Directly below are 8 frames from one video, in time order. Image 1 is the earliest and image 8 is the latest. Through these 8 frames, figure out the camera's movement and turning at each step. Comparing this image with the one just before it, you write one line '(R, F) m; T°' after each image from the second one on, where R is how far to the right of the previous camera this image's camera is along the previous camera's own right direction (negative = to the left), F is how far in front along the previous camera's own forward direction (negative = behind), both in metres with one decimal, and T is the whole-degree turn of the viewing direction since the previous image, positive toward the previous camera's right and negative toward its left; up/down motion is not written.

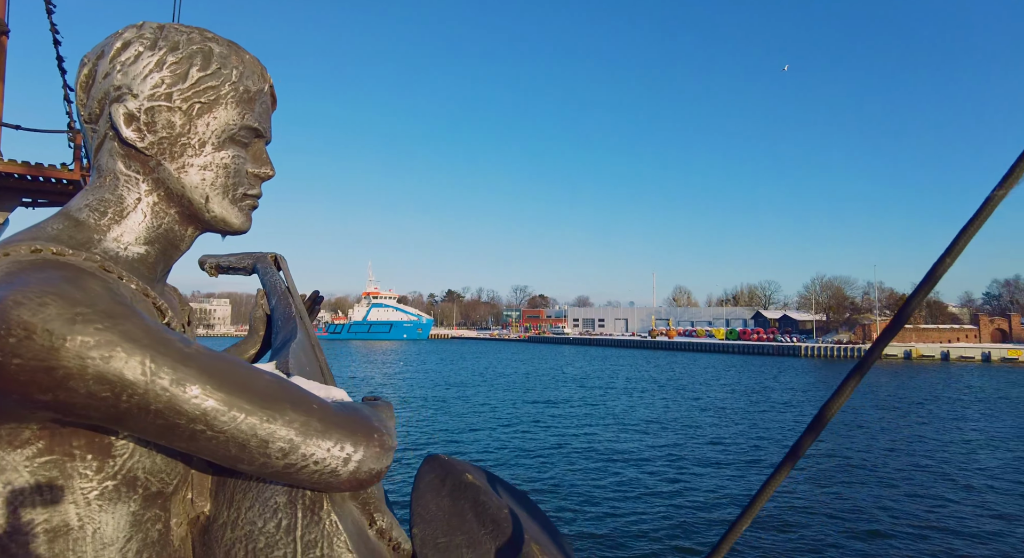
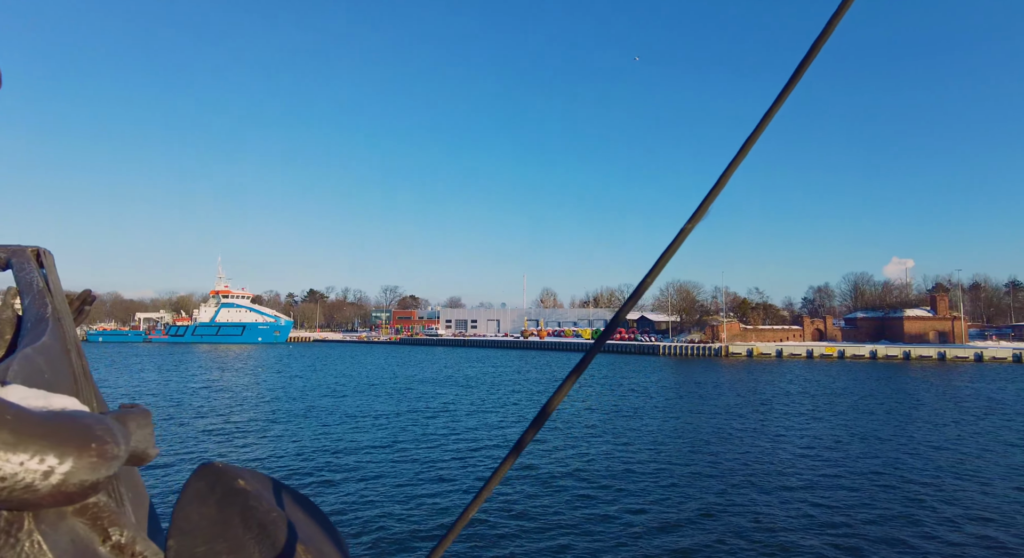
(0.0, 0.0) m; +14°
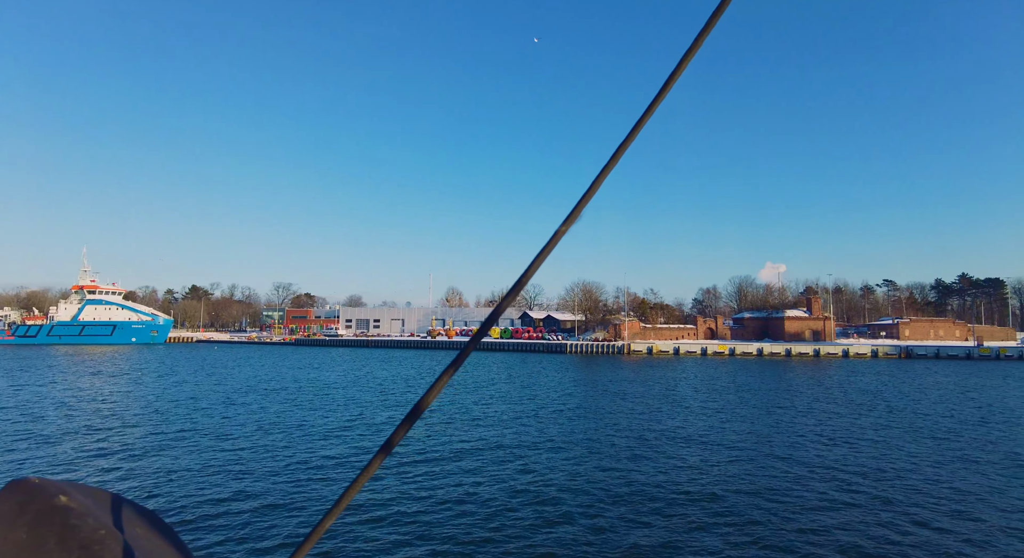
(-0.6, +0.7) m; +10°
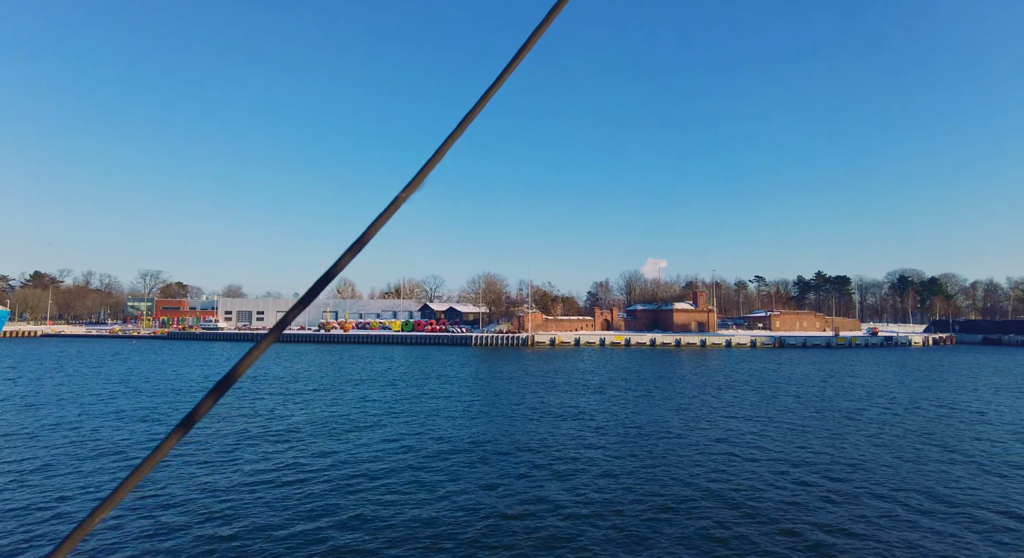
(-0.9, +0.8) m; +11°
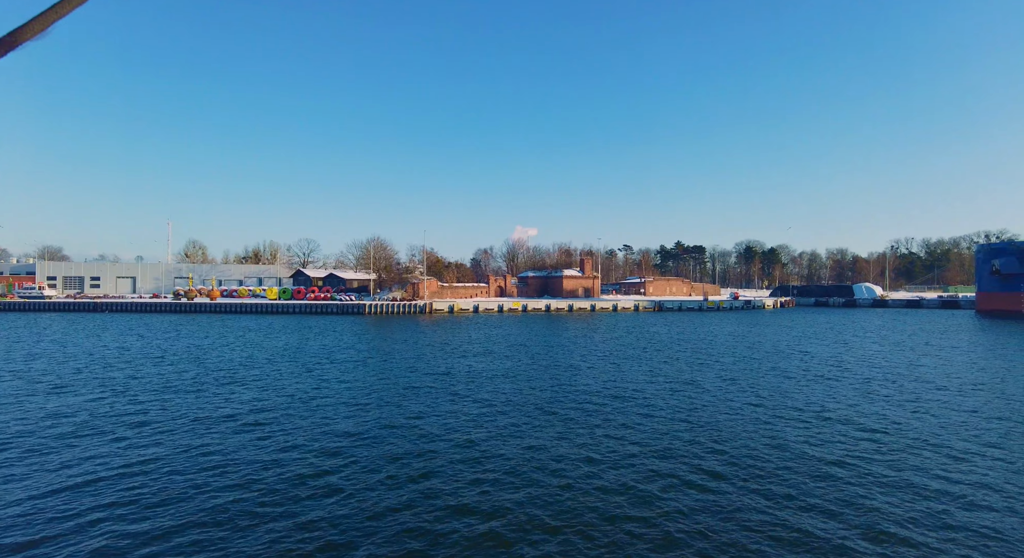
(-2.9, +1.4) m; +14°
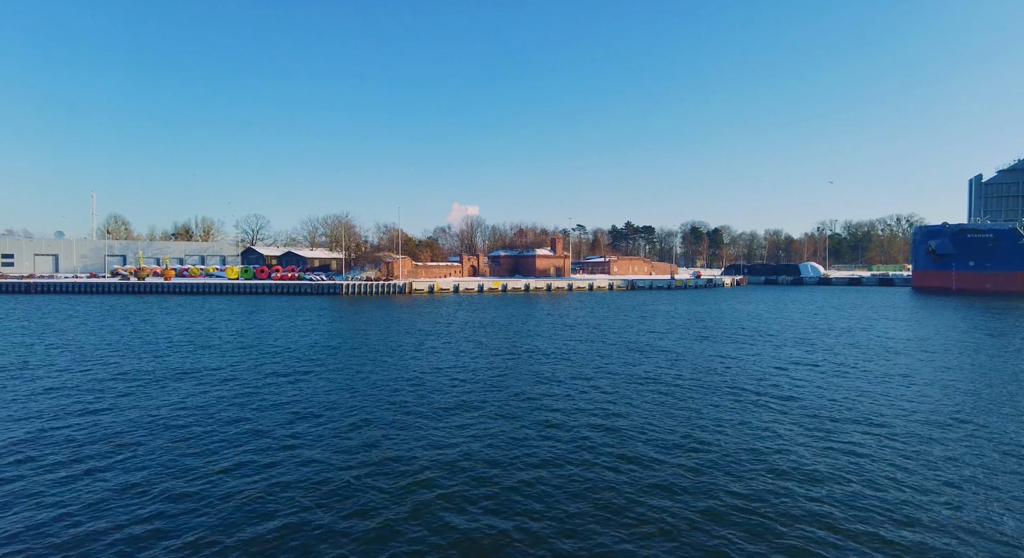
(-5.0, +0.5) m; +7°
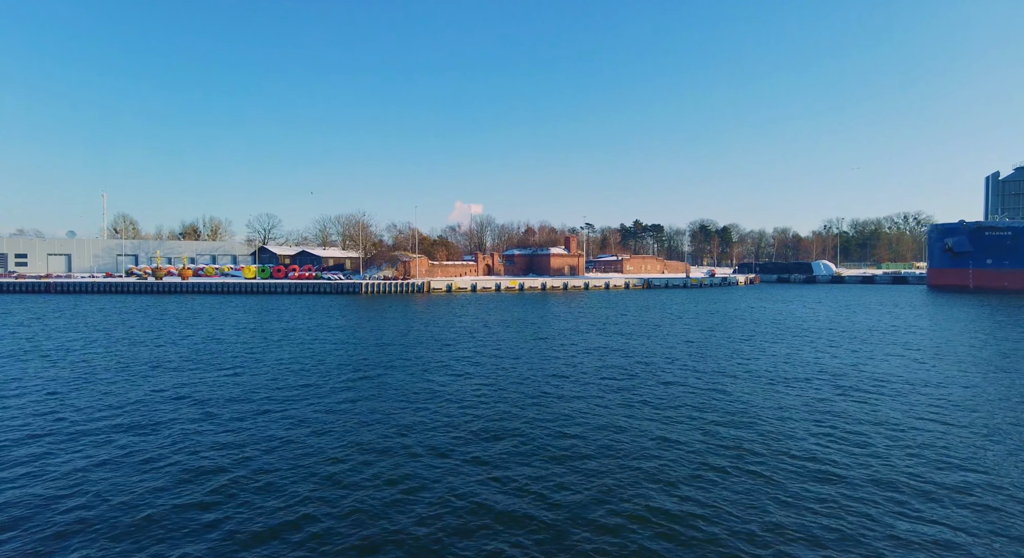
(-1.9, -0.1) m; 0°
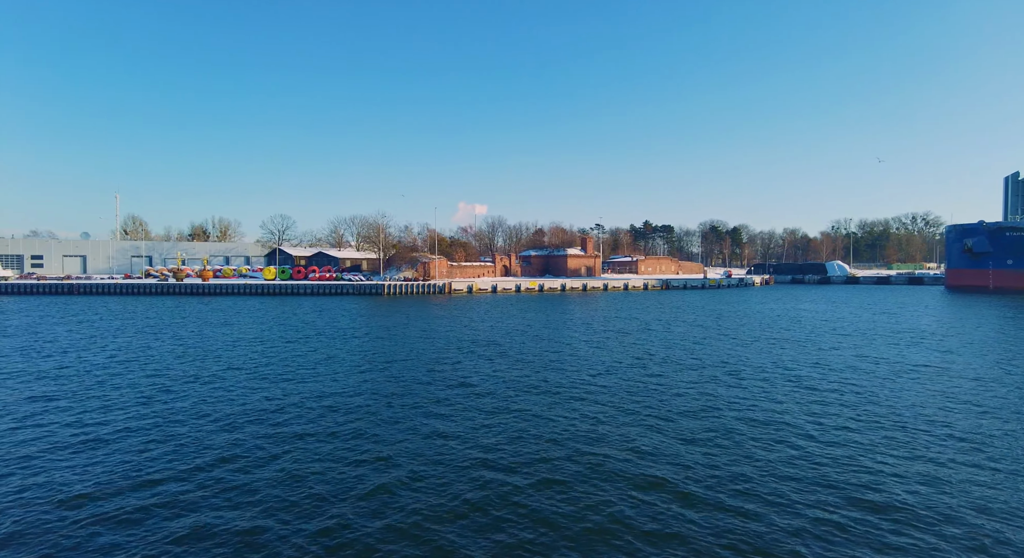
(-2.2, -0.2) m; 0°
